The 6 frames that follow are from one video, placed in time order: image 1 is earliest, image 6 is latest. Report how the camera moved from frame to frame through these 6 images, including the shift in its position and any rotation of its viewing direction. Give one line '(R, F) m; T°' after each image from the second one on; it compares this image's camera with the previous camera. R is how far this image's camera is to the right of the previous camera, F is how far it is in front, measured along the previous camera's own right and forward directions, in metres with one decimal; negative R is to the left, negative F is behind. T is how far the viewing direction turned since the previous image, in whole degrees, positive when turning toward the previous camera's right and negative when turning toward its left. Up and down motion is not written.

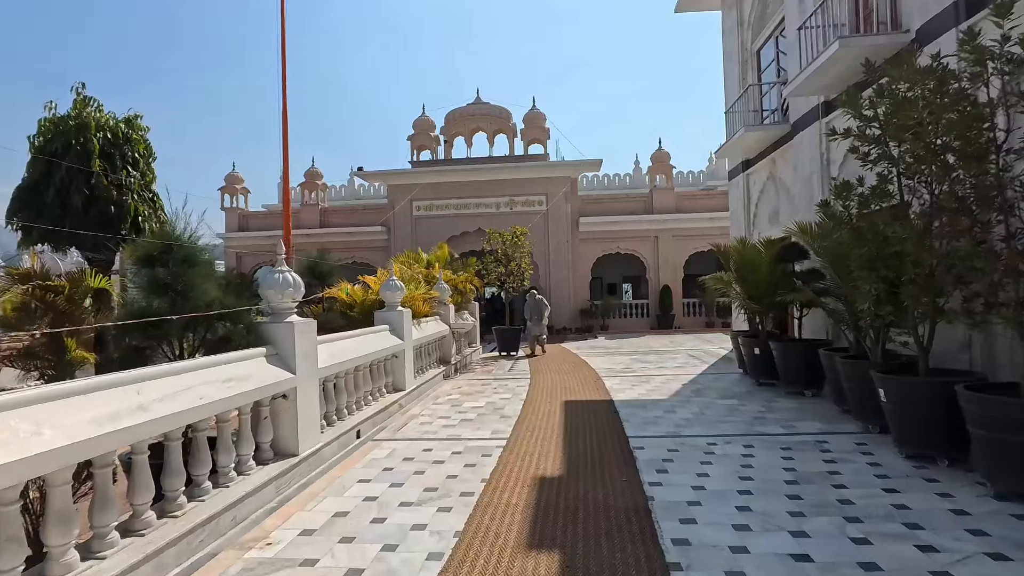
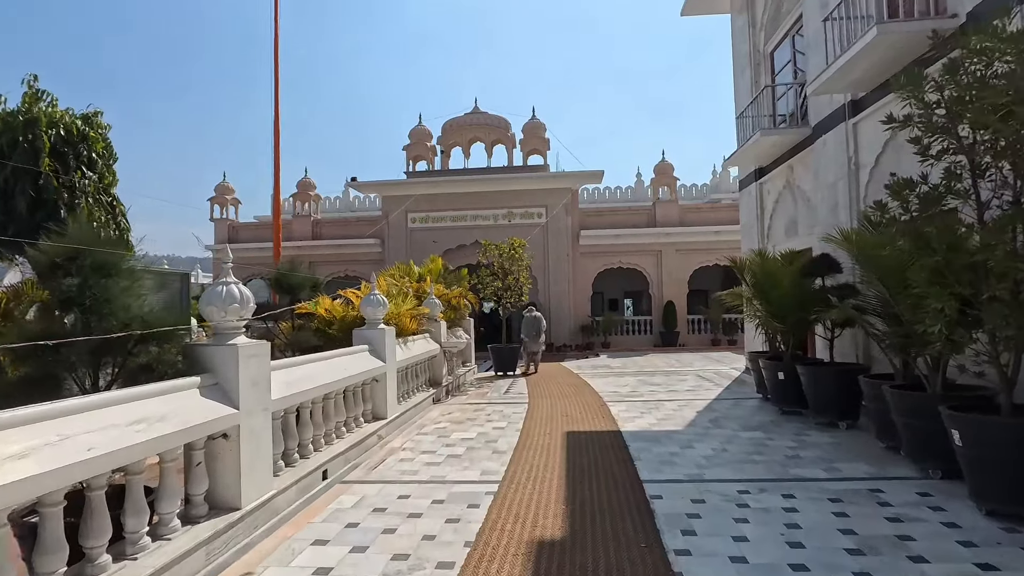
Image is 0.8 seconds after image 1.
(0.0, +0.7) m; 0°
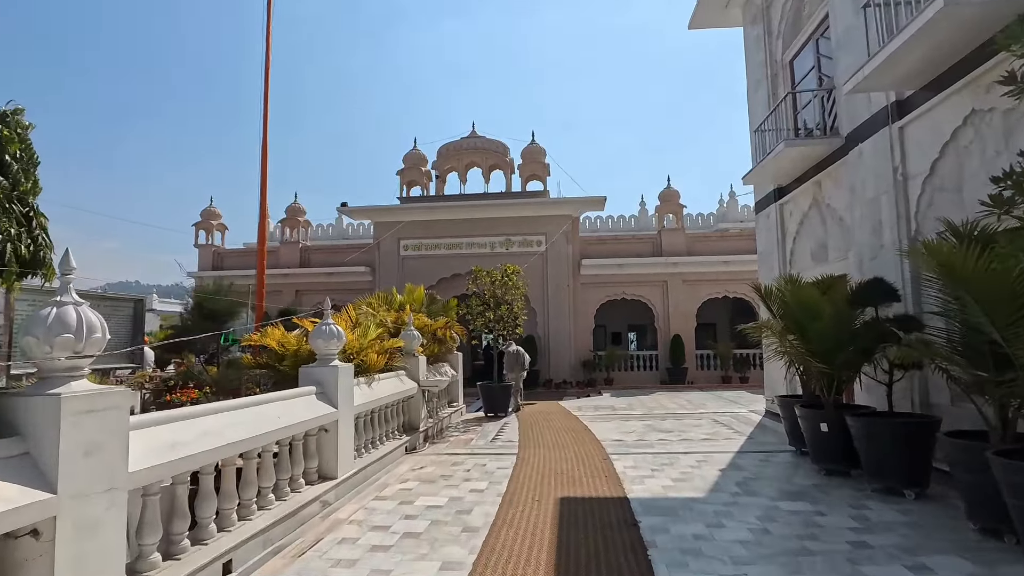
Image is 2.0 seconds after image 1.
(+0.2, +1.1) m; 0°
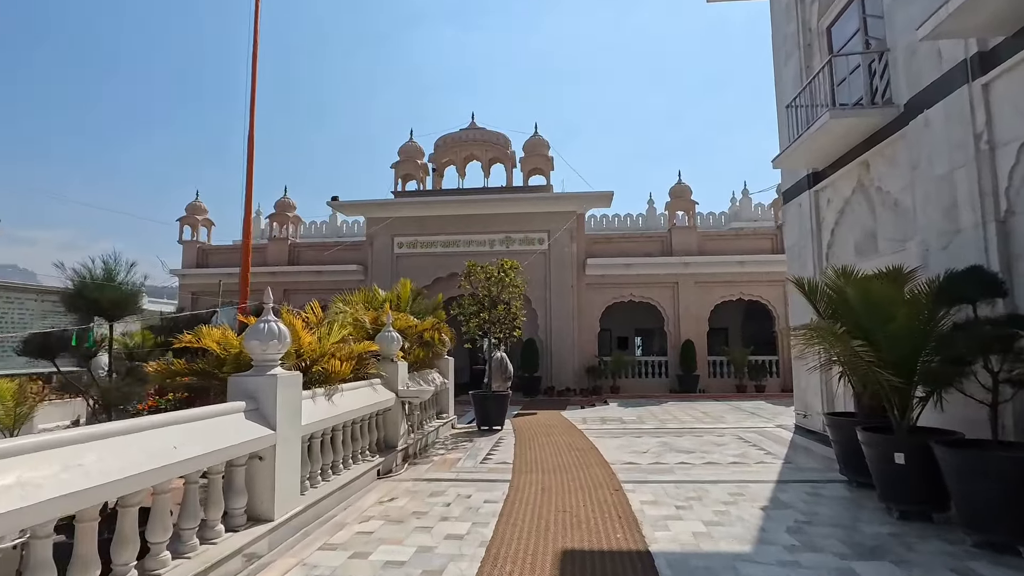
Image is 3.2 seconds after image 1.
(+0.1, +1.1) m; 0°
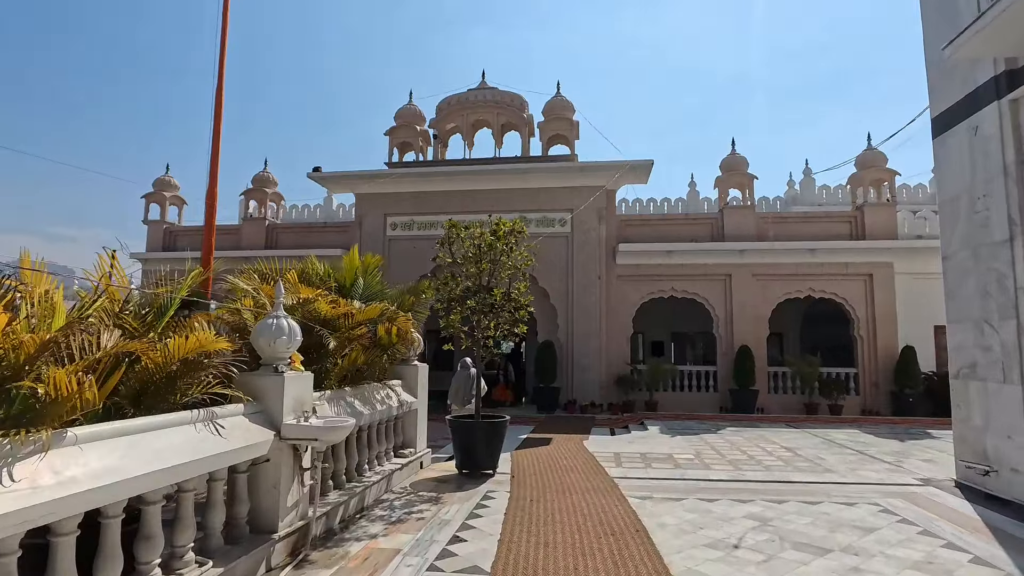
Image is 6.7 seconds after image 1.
(+0.3, +3.0) m; -2°
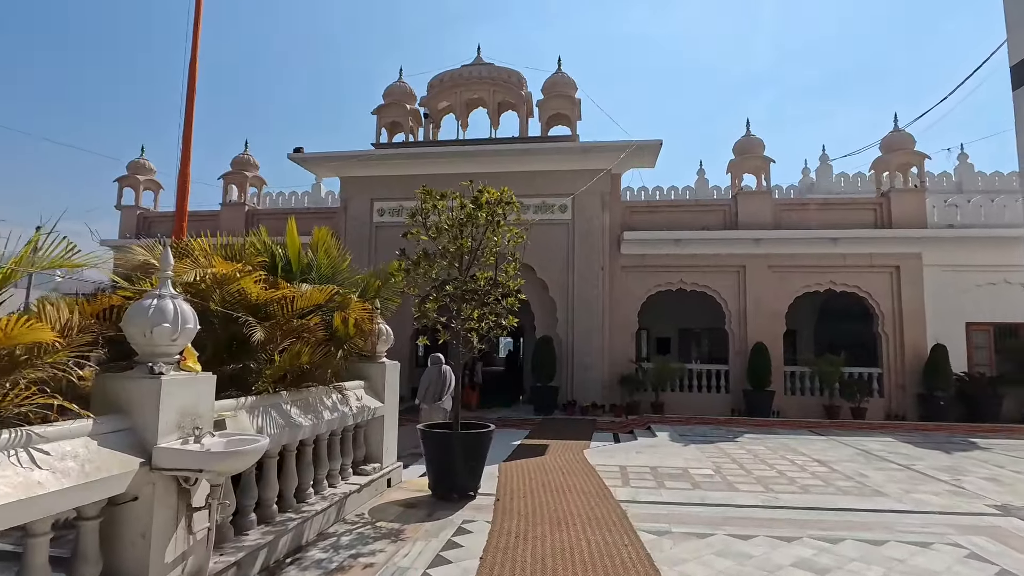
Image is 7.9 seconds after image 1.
(+0.1, +1.1) m; 0°
